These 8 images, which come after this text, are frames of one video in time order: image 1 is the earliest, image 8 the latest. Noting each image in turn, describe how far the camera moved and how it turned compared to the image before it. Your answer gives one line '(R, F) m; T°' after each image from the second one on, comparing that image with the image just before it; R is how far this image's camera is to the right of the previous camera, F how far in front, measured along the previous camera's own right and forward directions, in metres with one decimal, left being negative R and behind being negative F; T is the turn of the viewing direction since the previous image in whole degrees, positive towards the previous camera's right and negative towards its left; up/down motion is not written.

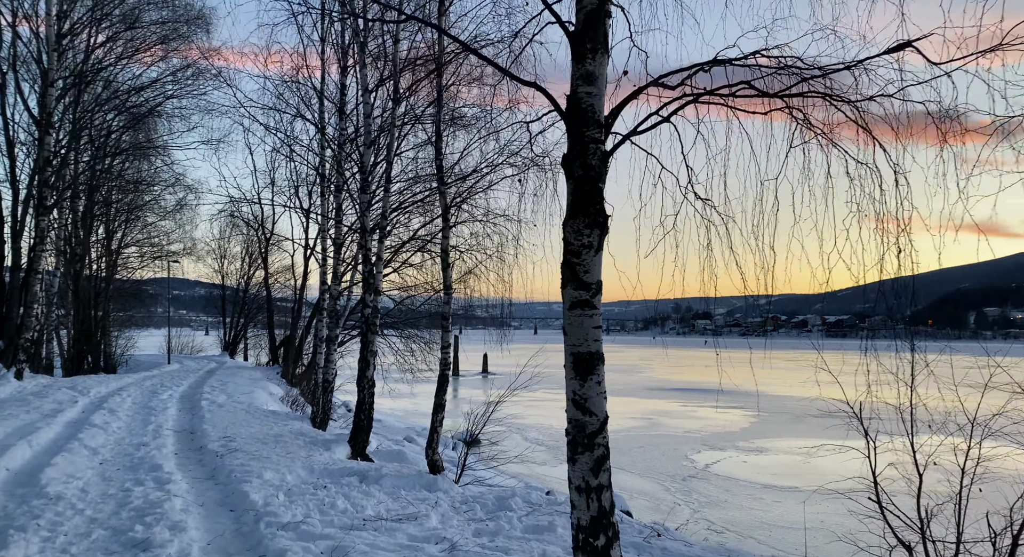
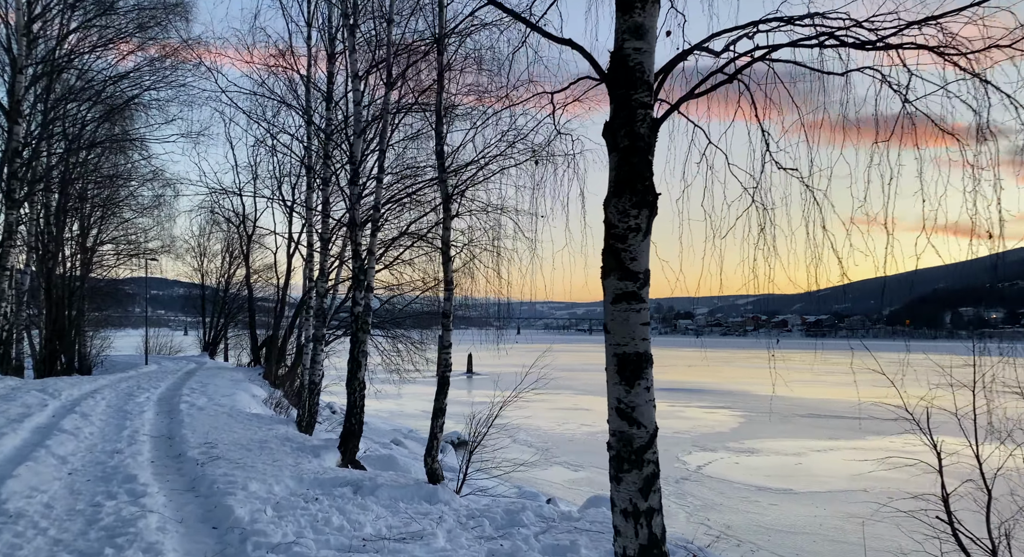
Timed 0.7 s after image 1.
(-0.2, +0.4) m; +1°
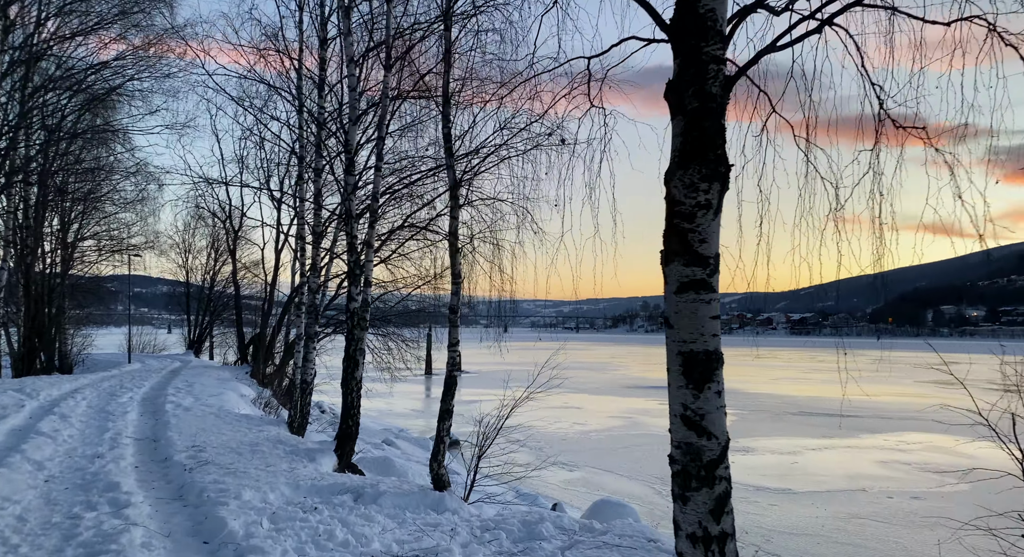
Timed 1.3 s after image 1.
(-0.2, +0.4) m; +1°
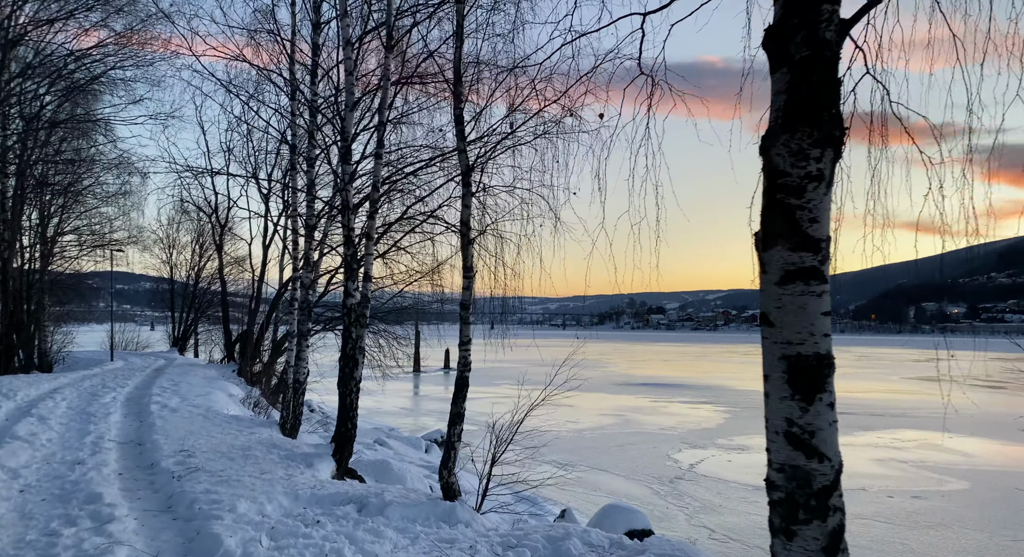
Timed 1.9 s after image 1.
(-0.2, +0.4) m; +1°
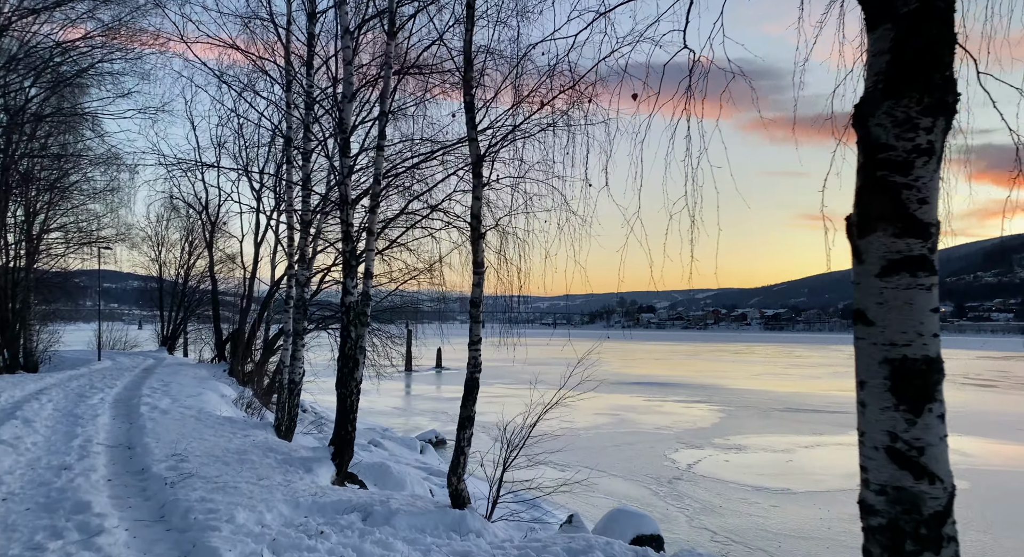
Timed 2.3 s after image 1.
(-0.1, +0.3) m; +1°
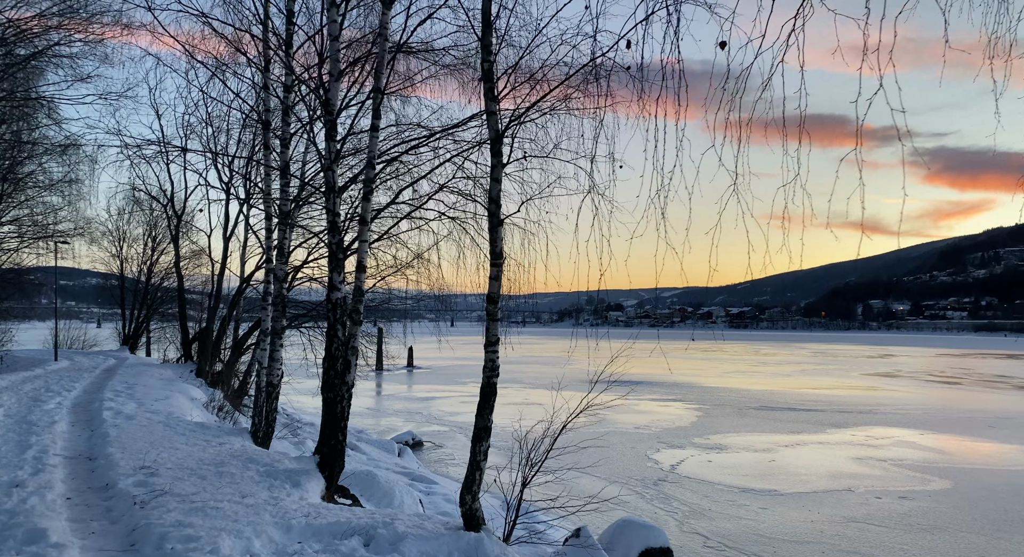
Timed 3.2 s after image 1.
(-0.3, +0.6) m; +2°
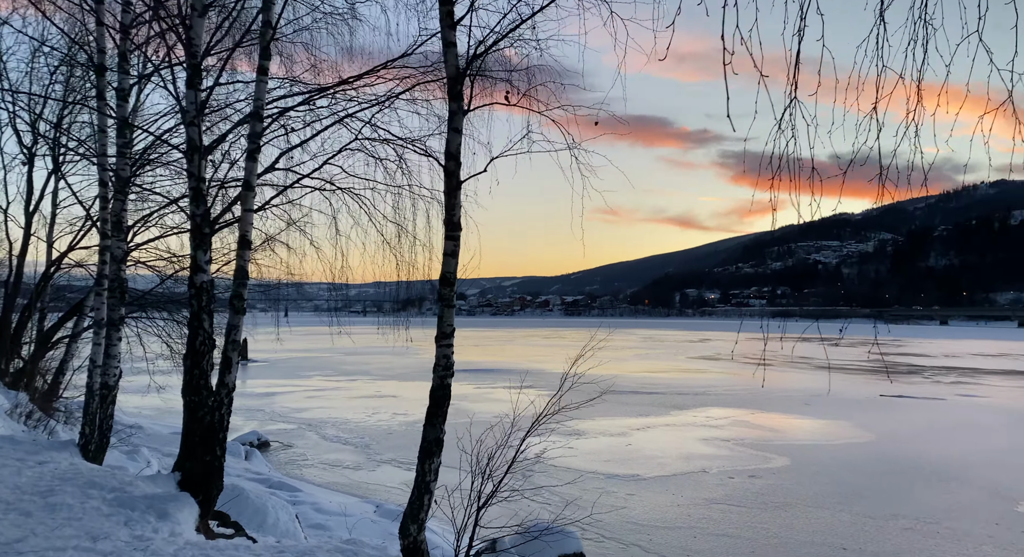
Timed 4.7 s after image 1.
(-0.5, +1.0) m; +11°
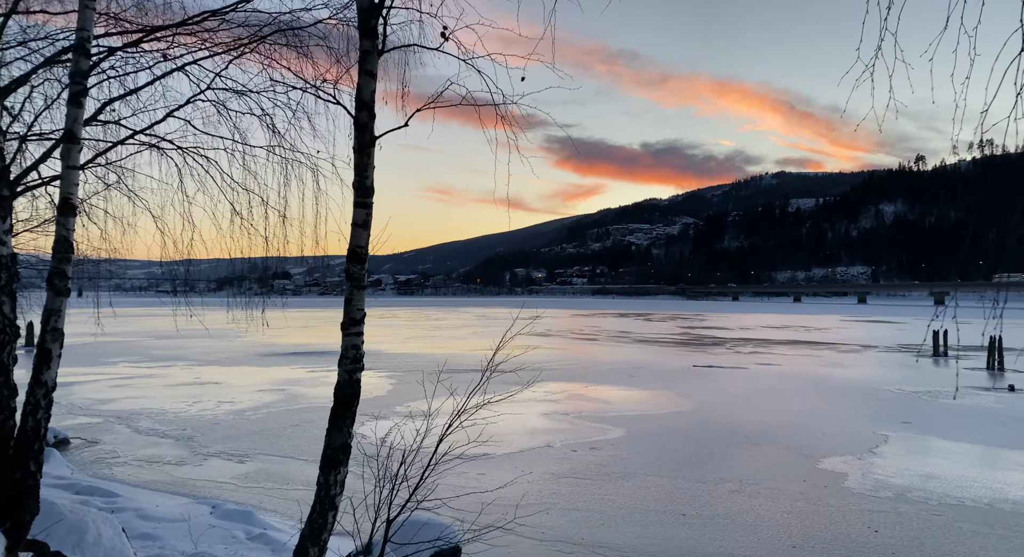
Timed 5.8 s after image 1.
(-0.3, +0.7) m; +12°
